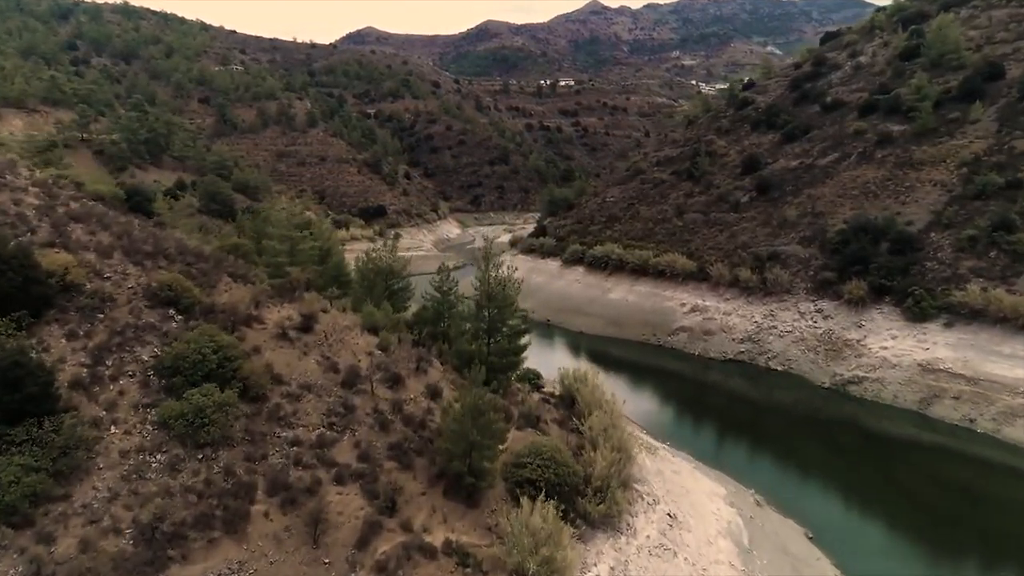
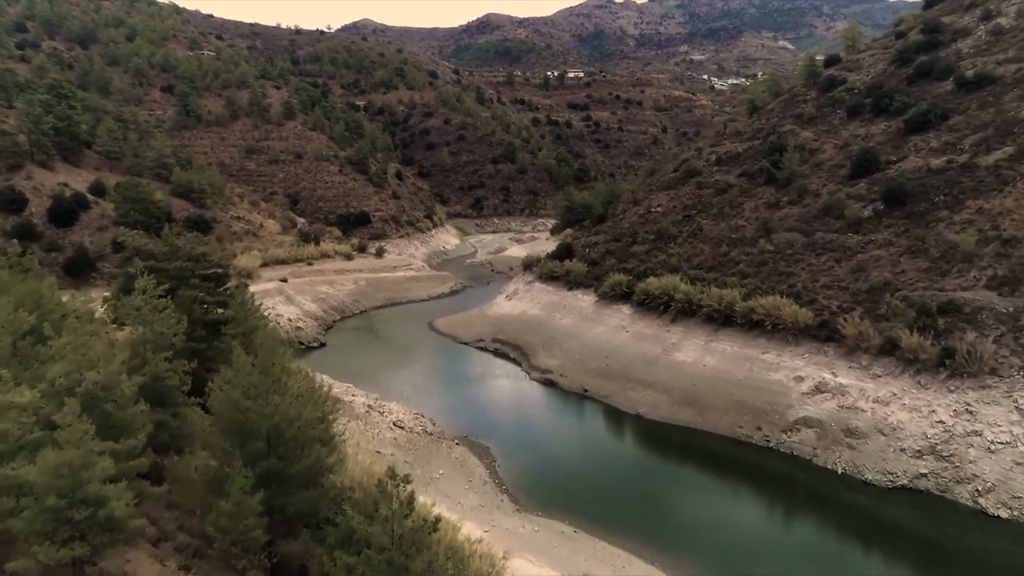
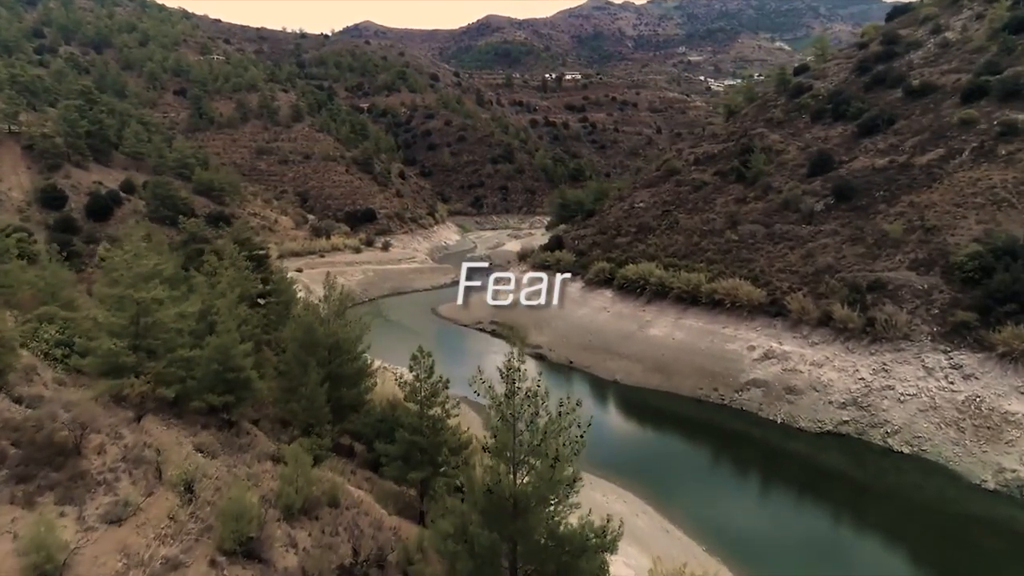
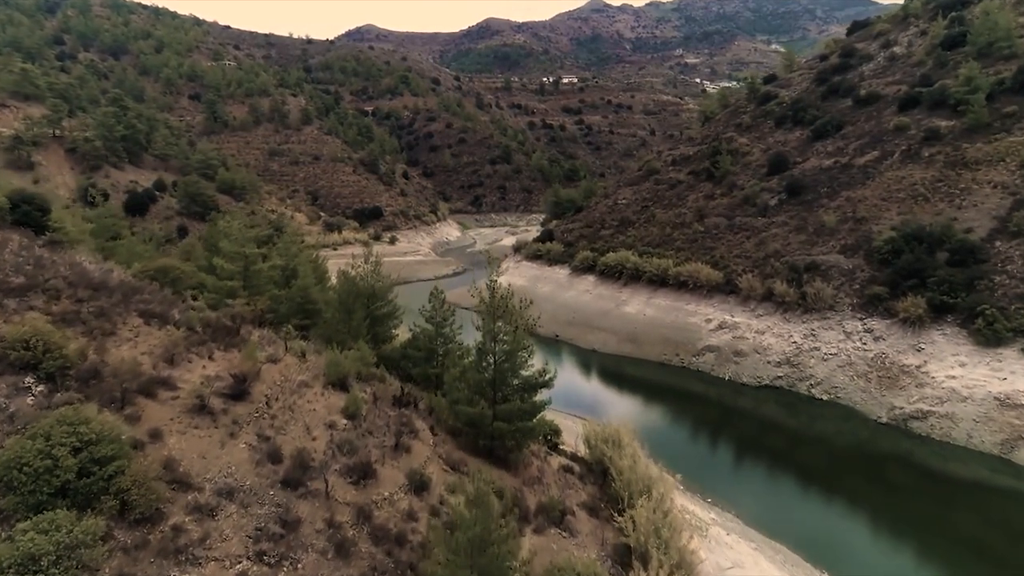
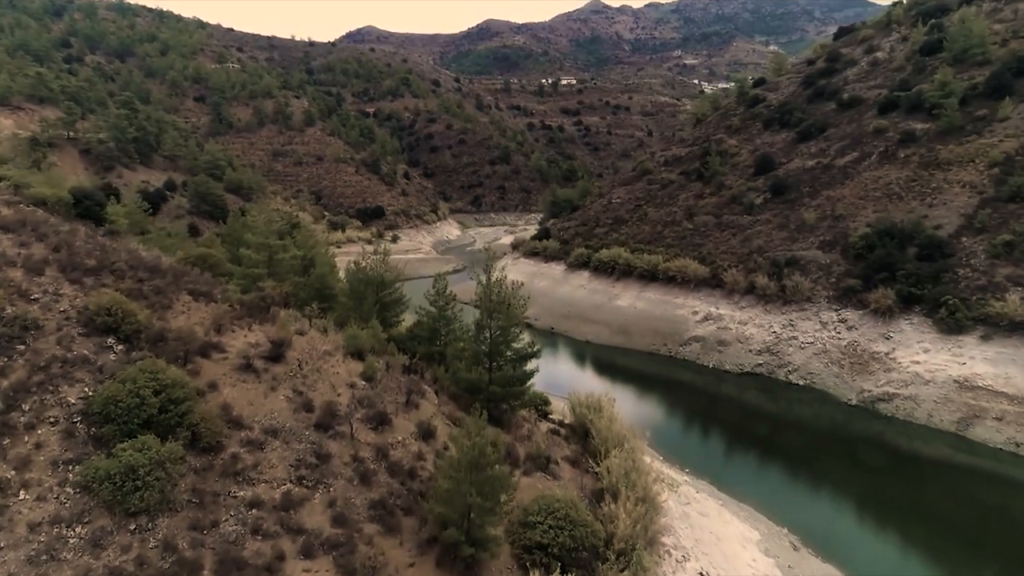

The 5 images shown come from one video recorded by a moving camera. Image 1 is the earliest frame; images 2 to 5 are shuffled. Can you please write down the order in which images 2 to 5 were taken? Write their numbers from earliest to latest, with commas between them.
5, 4, 3, 2
